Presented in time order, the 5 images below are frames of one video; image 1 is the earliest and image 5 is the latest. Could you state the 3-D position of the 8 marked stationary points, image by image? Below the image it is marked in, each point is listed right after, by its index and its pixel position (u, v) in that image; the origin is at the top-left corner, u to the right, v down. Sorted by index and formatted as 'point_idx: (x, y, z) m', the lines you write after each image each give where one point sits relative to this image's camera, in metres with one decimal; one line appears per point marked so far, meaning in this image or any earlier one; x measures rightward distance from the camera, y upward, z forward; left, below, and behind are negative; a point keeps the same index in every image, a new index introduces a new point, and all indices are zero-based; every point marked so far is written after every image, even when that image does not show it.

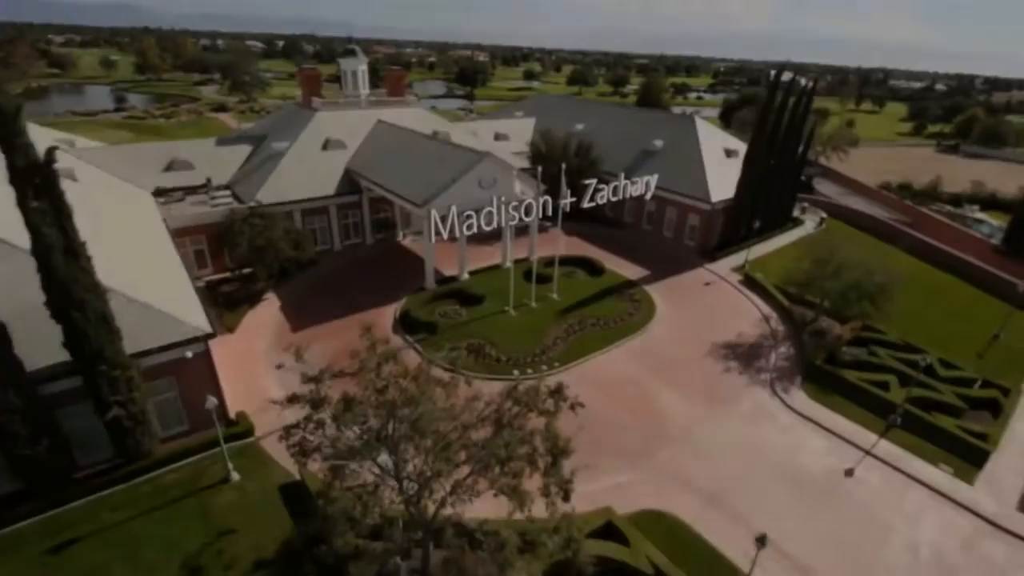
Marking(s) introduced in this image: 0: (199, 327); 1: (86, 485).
0: (-16.4, -2.1, +19.7) m
1: (-20.4, -9.5, +18.2) m
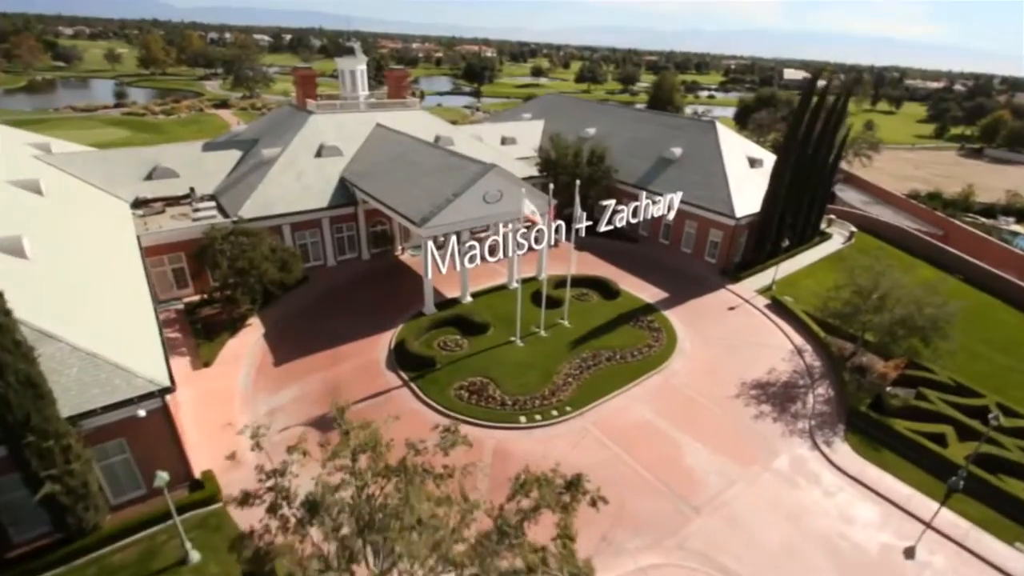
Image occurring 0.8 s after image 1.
0: (-16.1, -4.1, +16.9) m
1: (-20.2, -11.4, +15.5) m
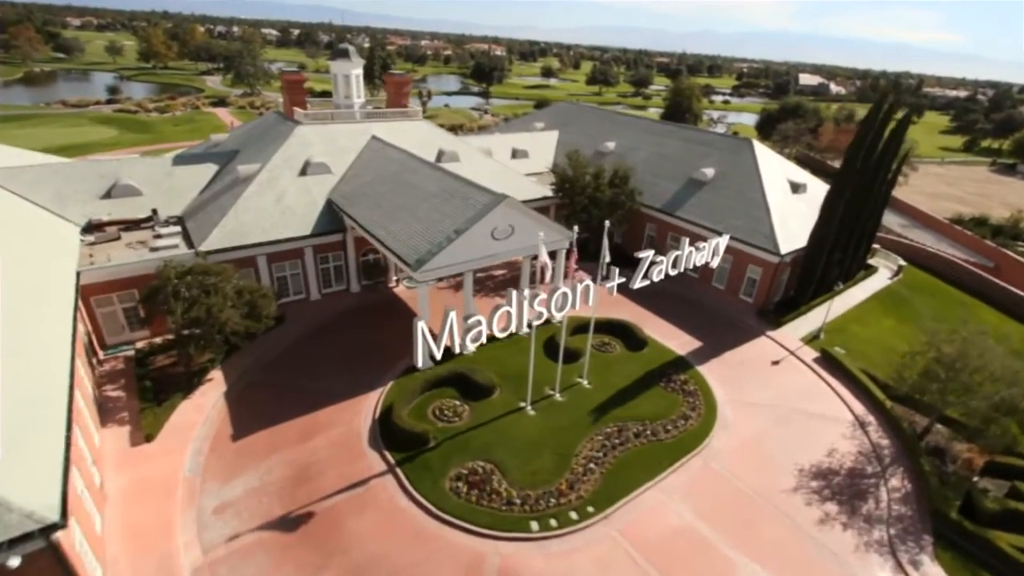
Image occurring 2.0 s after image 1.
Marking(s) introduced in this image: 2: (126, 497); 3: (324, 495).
0: (-15.6, -7.3, +12.3) m
1: (-19.9, -14.5, +11.0) m
2: (-18.8, -10.1, +18.5) m
3: (-9.5, -10.5, +19.3) m
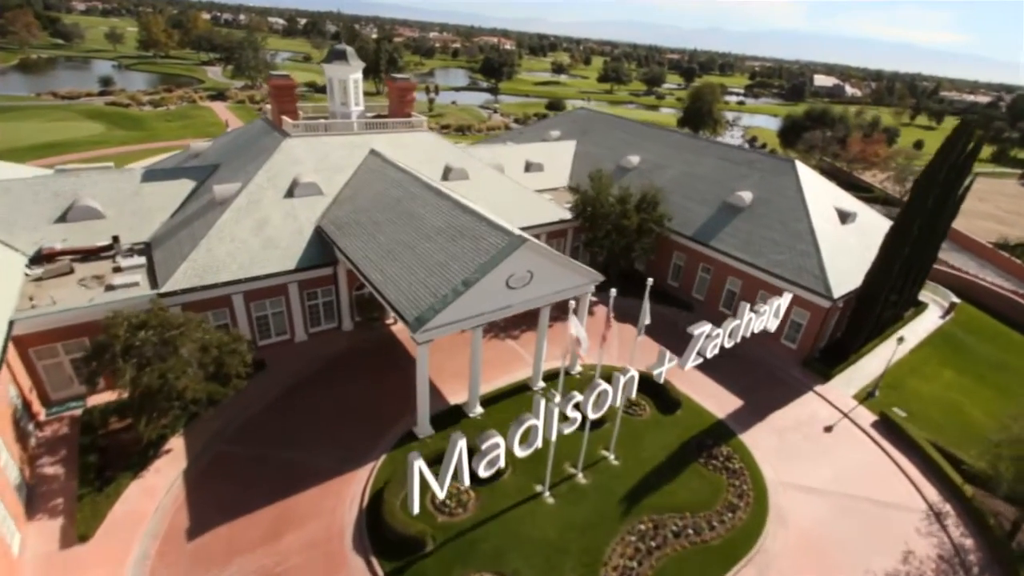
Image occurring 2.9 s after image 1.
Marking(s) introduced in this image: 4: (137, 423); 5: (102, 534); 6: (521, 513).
0: (-14.9, -10.4, +8.5) m
1: (-19.3, -17.6, +7.3) m
2: (-18.1, -13.1, +14.7) m
3: (-8.8, -13.6, +15.5) m
4: (-18.7, -6.4, +19.2) m
5: (-18.6, -11.0, +17.2) m
6: (+0.3, -11.4, +19.3) m
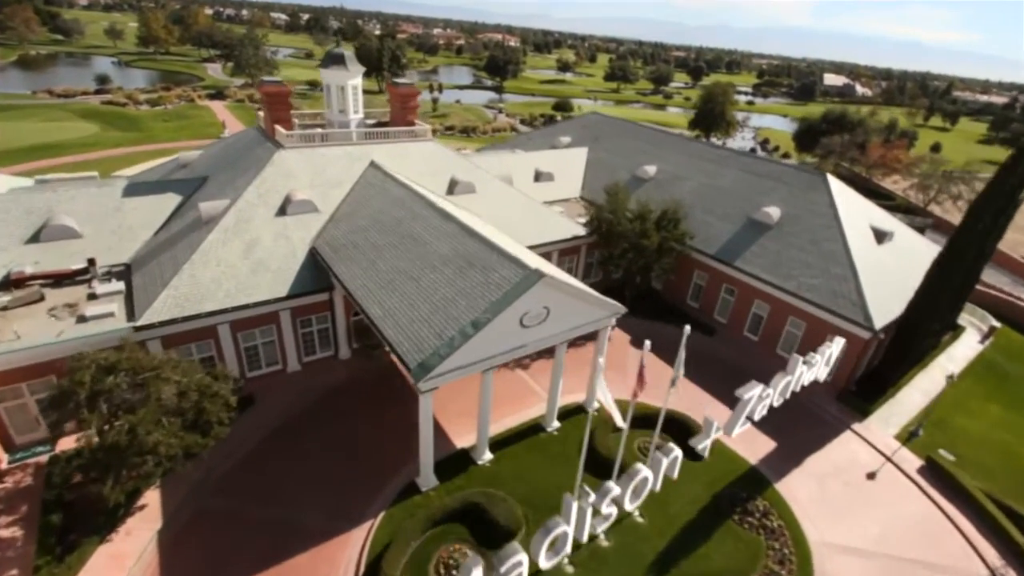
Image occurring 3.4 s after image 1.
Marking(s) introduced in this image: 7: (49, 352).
0: (-14.3, -12.3, +6.3) m
1: (-18.8, -19.4, +5.2) m
2: (-17.5, -14.9, +12.6) m
3: (-8.2, -15.5, +13.3) m
4: (-18.1, -8.2, +17.0) m
5: (-18.0, -12.9, +15.1) m
6: (+1.0, -13.4, +17.1) m
7: (-23.4, -3.2, +19.1) m
